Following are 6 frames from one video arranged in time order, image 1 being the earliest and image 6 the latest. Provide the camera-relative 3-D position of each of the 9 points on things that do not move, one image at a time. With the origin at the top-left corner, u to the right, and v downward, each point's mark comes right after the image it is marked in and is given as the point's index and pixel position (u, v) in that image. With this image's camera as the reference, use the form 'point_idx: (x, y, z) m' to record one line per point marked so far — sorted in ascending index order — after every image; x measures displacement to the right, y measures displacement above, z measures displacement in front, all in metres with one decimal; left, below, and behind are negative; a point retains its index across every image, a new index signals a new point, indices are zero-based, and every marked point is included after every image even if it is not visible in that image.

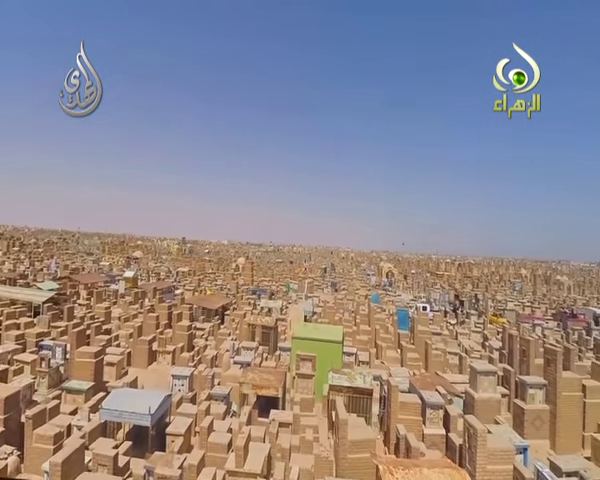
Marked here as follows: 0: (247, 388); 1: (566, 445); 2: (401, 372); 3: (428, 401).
0: (-1.3, -3.6, +9.6) m
1: (+6.5, -4.9, +9.7) m
2: (+3.0, -3.9, +11.7) m
3: (+2.7, -3.4, +8.6) m
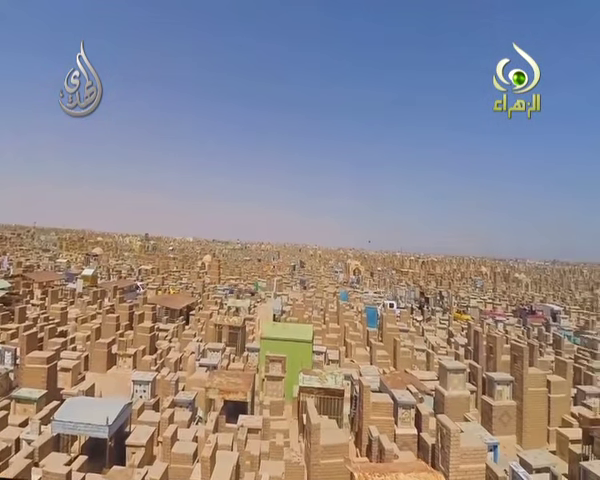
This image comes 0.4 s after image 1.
0: (-2.0, -3.5, +9.2) m
1: (+5.7, -4.9, +9.9) m
2: (+2.1, -3.8, +11.6) m
3: (+2.1, -3.4, +8.5) m
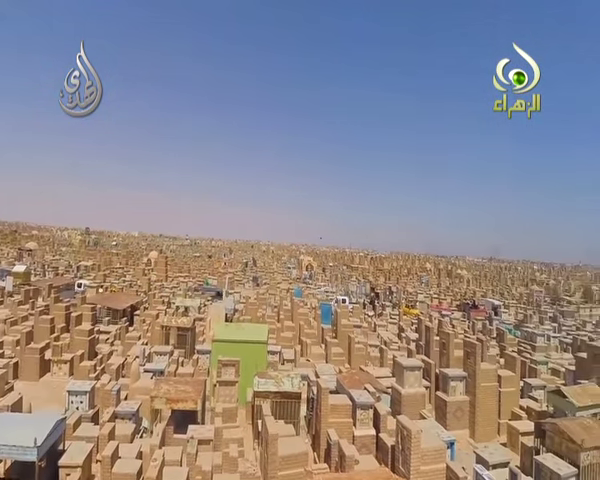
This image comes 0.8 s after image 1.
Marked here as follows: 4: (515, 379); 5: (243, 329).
0: (-2.9, -3.4, +8.4) m
1: (+4.6, -4.8, +10.1) m
2: (+0.8, -3.7, +11.4) m
3: (+1.2, -3.3, +8.3) m
4: (+5.7, -3.7, +10.7) m
5: (-1.6, -2.5, +11.4) m
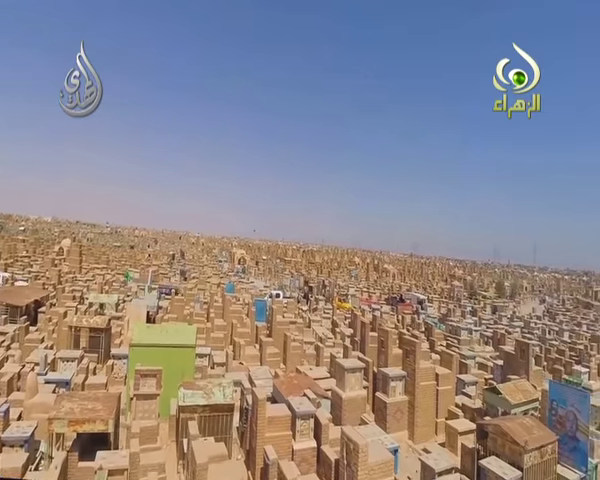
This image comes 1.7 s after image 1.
0: (-4.1, -3.2, +6.9) m
1: (+3.0, -4.7, +9.9) m
2: (-0.9, -3.5, +10.5) m
3: (0.0, -3.2, +7.5) m
4: (+4.0, -3.6, +10.6) m
5: (-3.3, -2.3, +10.1) m
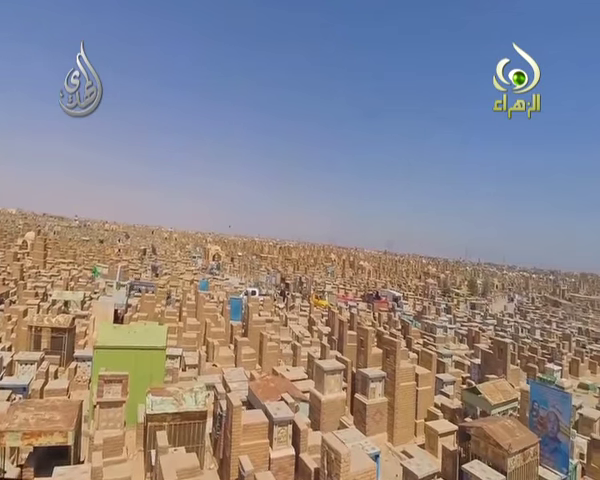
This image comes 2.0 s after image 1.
0: (-4.5, -3.1, +6.3) m
1: (+2.4, -4.7, +9.6) m
2: (-1.5, -3.4, +10.0) m
3: (-0.4, -3.1, +7.0) m
4: (+3.4, -3.5, +10.4) m
5: (-3.8, -2.2, +9.5) m
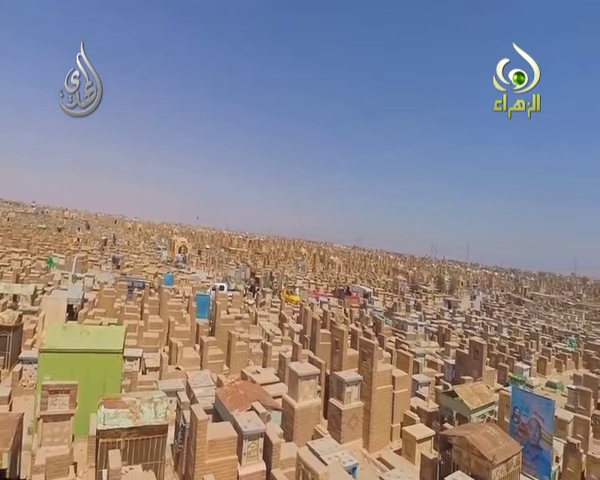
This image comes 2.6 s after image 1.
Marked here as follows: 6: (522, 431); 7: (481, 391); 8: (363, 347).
0: (-4.8, -2.9, +5.3) m
1: (+1.8, -4.6, +9.2) m
2: (-2.2, -3.2, +9.2) m
3: (-0.9, -3.0, +6.4) m
4: (+2.7, -3.5, +10.0) m
5: (-4.4, -1.9, +8.5) m
6: (+4.3, -3.7, +7.8) m
7: (+4.3, -3.6, +9.5) m
8: (+1.5, -2.6, +9.8) m
